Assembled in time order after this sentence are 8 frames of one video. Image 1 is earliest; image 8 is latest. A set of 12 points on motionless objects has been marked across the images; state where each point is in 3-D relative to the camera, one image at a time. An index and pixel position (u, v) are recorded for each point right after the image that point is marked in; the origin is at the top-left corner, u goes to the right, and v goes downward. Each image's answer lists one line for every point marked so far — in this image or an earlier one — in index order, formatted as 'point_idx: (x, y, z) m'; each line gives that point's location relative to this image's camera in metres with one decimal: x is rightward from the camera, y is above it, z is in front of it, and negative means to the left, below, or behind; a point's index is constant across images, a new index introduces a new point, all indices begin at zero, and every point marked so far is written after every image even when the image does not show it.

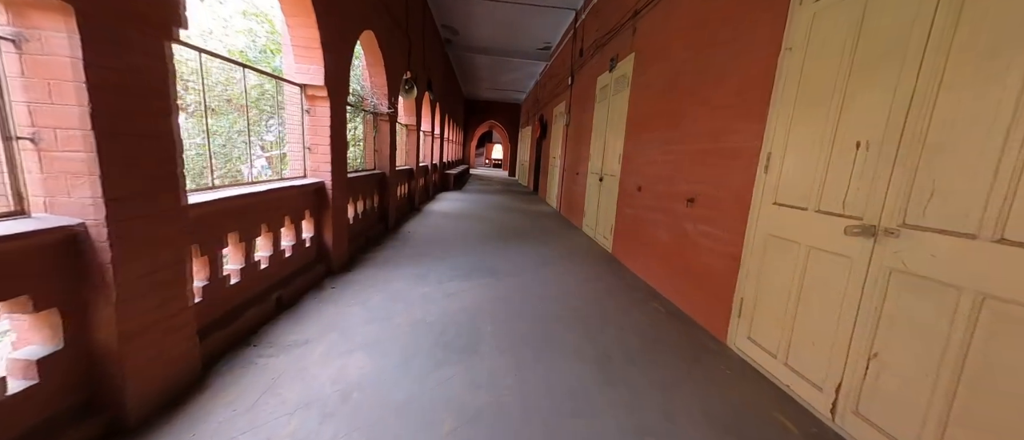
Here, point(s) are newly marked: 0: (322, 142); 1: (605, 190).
0: (-1.5, +0.6, +2.7) m
1: (+1.2, +0.4, +4.4) m
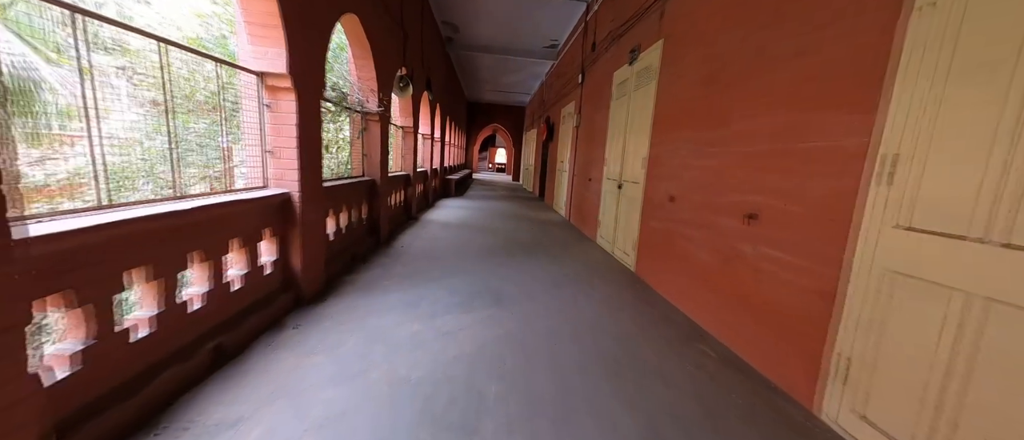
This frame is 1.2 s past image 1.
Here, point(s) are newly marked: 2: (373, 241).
0: (-1.4, +0.5, +2.2) m
1: (+1.3, +0.2, +3.8) m
2: (-1.6, -0.3, +3.9) m
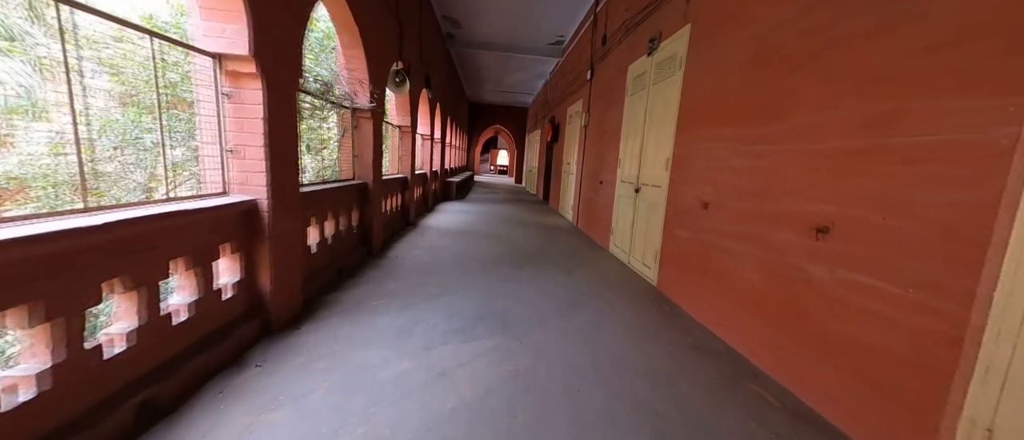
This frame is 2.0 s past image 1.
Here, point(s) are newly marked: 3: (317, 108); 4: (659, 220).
0: (-1.4, +0.4, +1.8) m
1: (+1.4, +0.2, +3.5) m
2: (-1.5, -0.3, +3.5) m
3: (-1.6, +0.9, +2.7) m
4: (+1.4, 0.0, +3.1) m
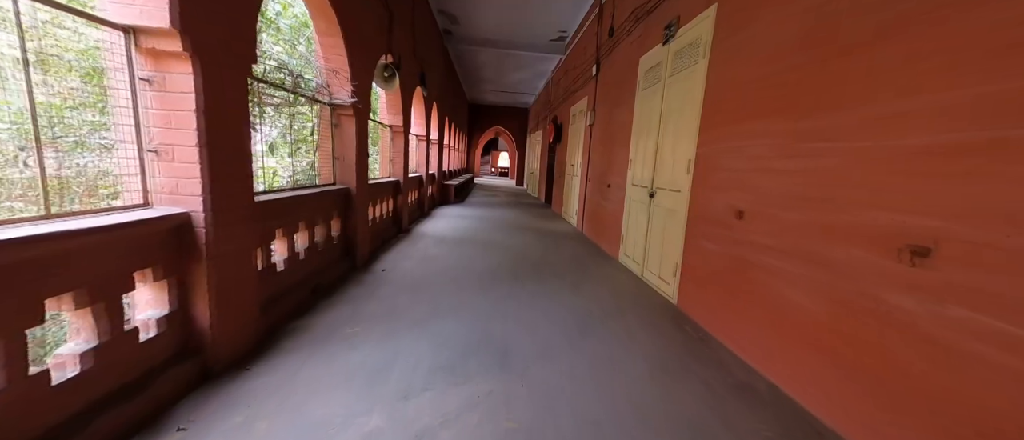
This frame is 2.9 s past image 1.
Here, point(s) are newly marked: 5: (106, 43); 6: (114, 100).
0: (-1.4, +0.3, +1.4) m
1: (+1.4, +0.1, +3.1) m
2: (-1.5, -0.4, +3.1) m
3: (-1.6, +0.8, +2.4) m
4: (+1.4, -0.1, +2.8) m
5: (-1.5, +0.7, +1.3) m
6: (-1.6, +0.5, +1.3) m
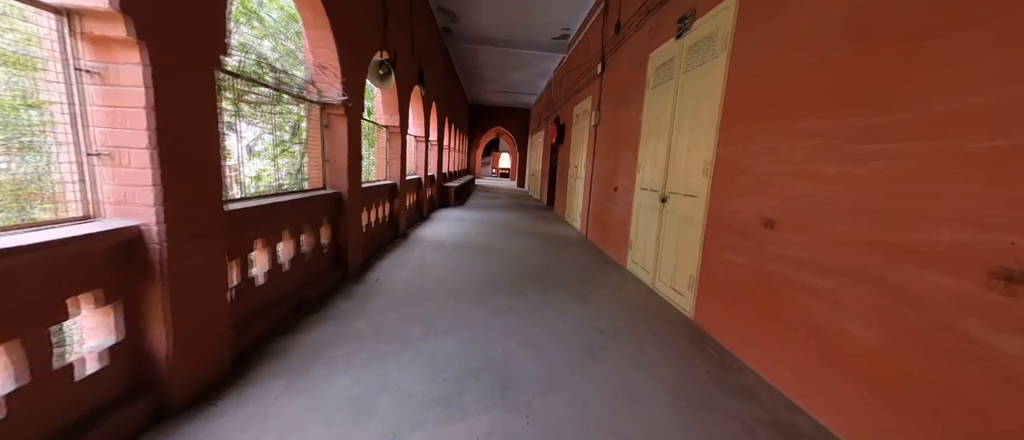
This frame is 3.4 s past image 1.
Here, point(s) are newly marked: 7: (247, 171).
0: (-1.4, +0.3, +1.2) m
1: (+1.4, 0.0, +2.9) m
2: (-1.5, -0.5, +2.9) m
3: (-1.6, +0.8, +2.2) m
4: (+1.4, -0.1, +2.6) m
5: (-1.5, +0.6, +1.1) m
6: (-1.6, +0.4, +1.1) m
7: (-1.6, +0.3, +2.1) m
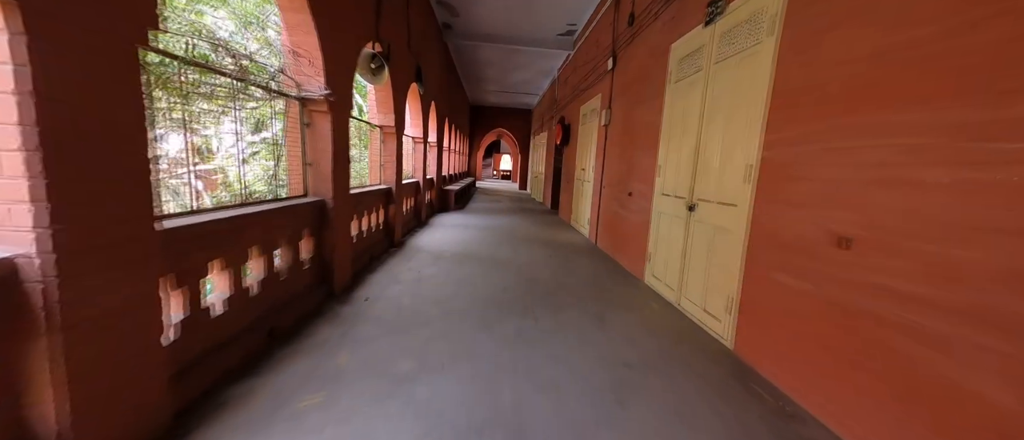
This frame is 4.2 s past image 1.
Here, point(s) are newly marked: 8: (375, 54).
0: (-1.3, +0.2, +0.9) m
1: (+1.4, -0.1, +2.5) m
2: (-1.5, -0.6, +2.6) m
3: (-1.5, +0.7, +1.8) m
4: (+1.5, -0.2, +2.2) m
5: (-1.5, +0.5, +0.7) m
6: (-1.5, +0.3, +0.8) m
7: (-1.6, +0.2, +1.7) m
8: (-1.4, +1.6, +3.3) m
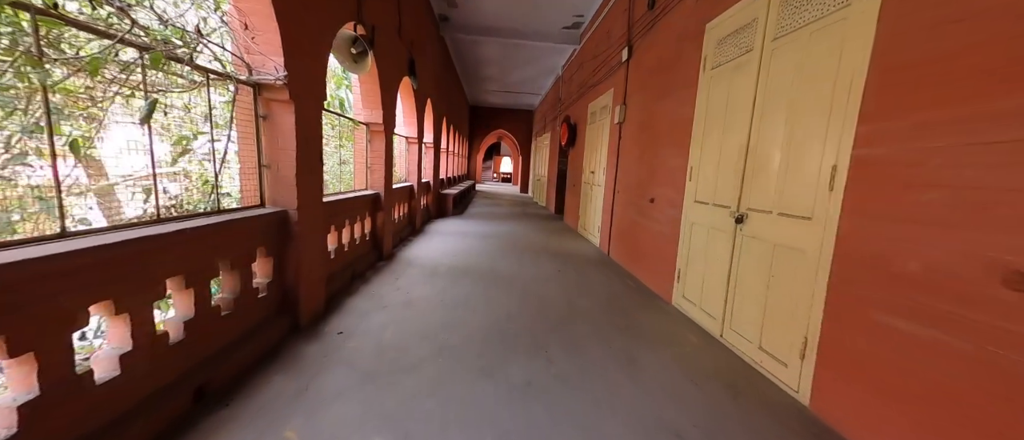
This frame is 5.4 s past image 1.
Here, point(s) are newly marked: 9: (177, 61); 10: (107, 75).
0: (-1.3, +0.1, +0.4) m
1: (+1.5, -0.2, +2.0) m
2: (-1.4, -0.7, +2.1) m
3: (-1.5, +0.6, +1.3) m
4: (+1.5, -0.3, +1.7) m
5: (-1.4, +0.5, +0.2) m
6: (-1.5, +0.3, +0.3) m
7: (-1.5, +0.1, +1.2) m
8: (-1.3, +1.5, +2.8) m
9: (-1.5, +0.7, +1.5) m
10: (-1.5, +0.6, +1.3) m
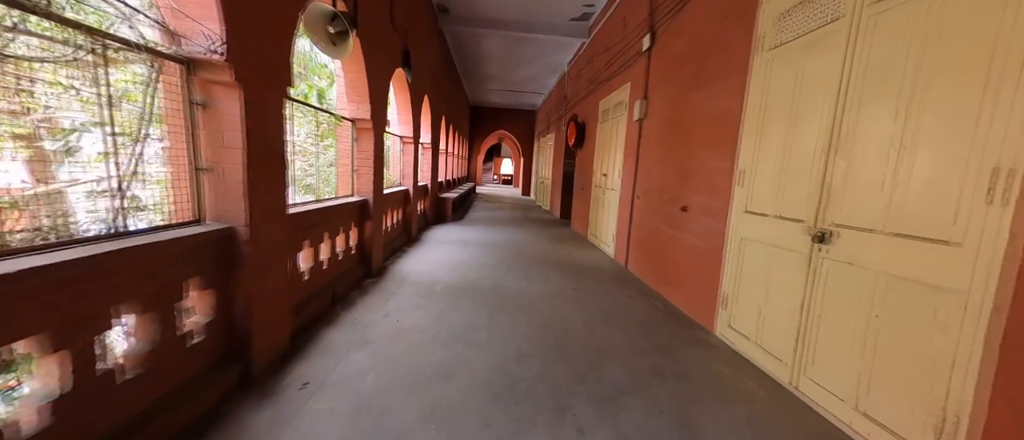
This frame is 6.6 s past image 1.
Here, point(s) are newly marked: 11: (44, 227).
0: (-1.2, 0.0, -0.1) m
1: (+1.6, -0.3, +1.5) m
2: (-1.3, -0.8, +1.6) m
3: (-1.4, +0.5, +0.8) m
4: (+1.6, -0.4, +1.2) m
5: (-1.3, +0.4, -0.3) m
6: (-1.4, +0.2, -0.2) m
7: (-1.5, 0.0, +0.7) m
8: (-1.2, +1.4, +2.3) m
9: (-1.4, +0.6, +1.0) m
10: (-1.4, +0.5, +0.8) m
11: (-1.5, 0.0, +1.1) m
